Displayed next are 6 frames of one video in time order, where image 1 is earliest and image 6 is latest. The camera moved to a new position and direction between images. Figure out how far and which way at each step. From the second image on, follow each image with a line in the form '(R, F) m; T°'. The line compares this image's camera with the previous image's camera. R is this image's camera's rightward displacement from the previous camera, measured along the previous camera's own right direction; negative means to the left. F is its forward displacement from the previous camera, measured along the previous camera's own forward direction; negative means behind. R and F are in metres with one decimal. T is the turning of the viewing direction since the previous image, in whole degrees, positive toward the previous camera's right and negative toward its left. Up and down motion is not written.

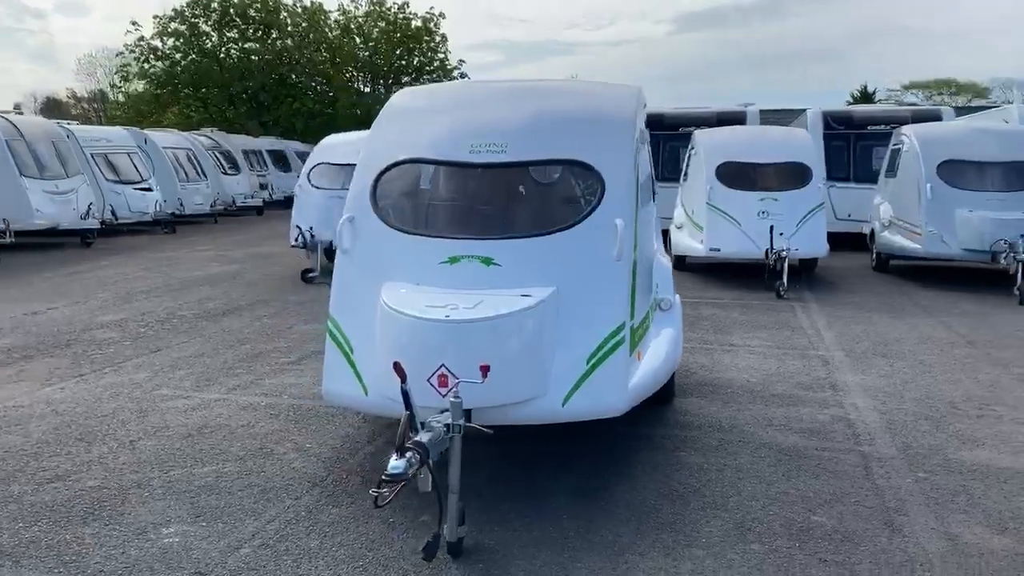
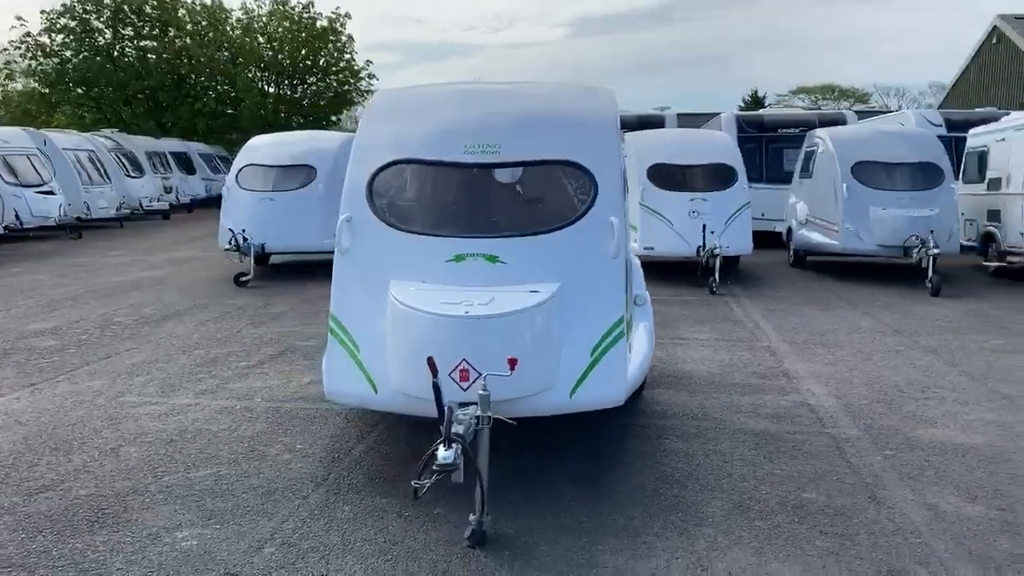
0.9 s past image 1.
(-0.6, -0.1) m; +6°
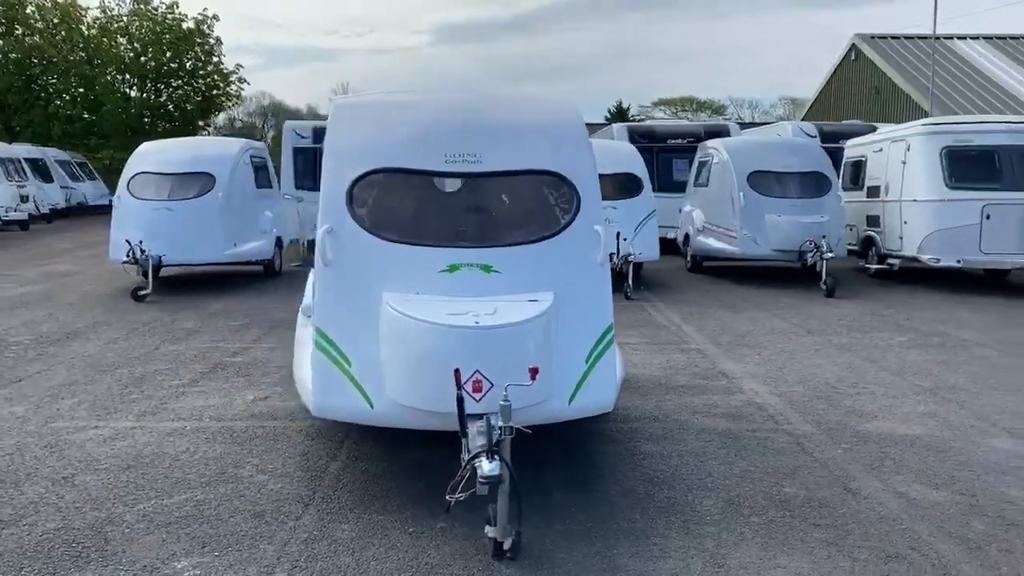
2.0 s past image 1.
(-0.7, 0.0) m; +9°
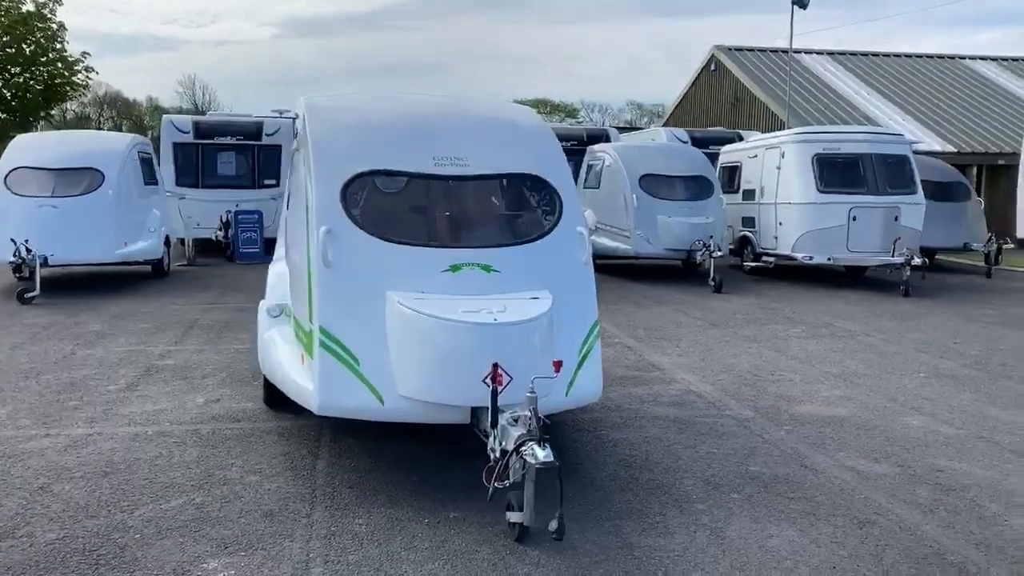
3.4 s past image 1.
(-0.9, -0.2) m; +10°
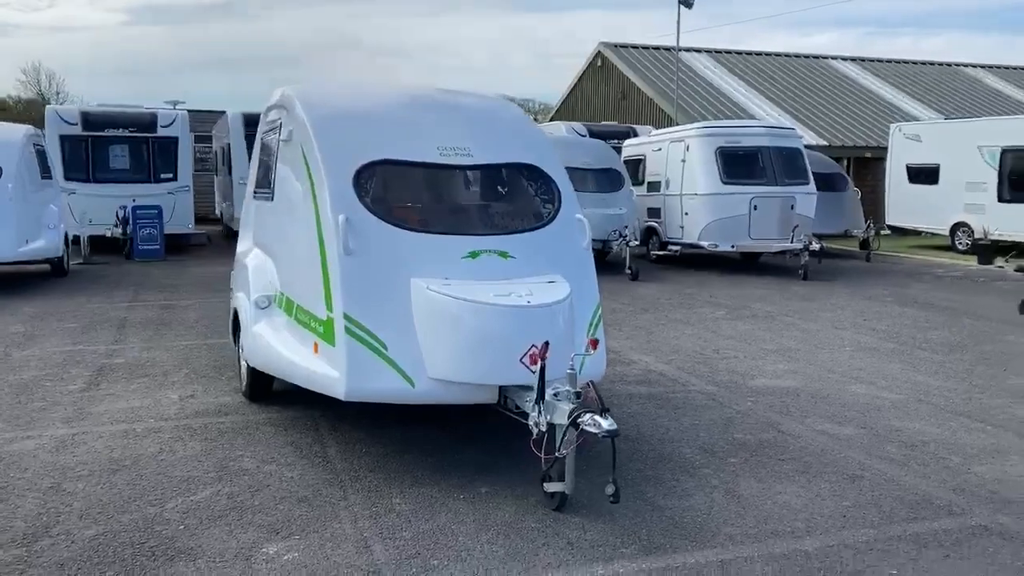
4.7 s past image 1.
(-0.9, -0.2) m; +8°
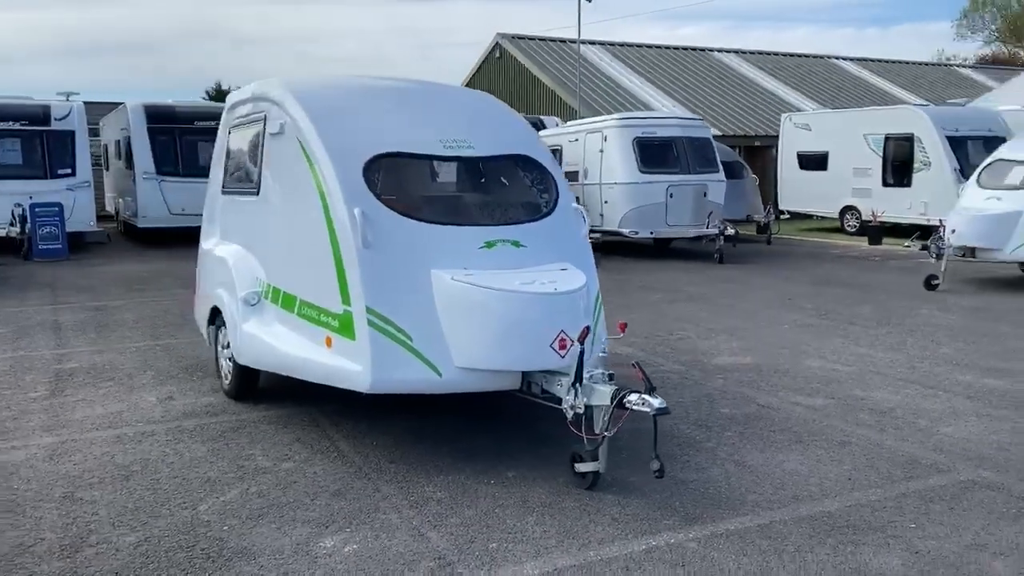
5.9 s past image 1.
(-0.8, -0.1) m; +8°
